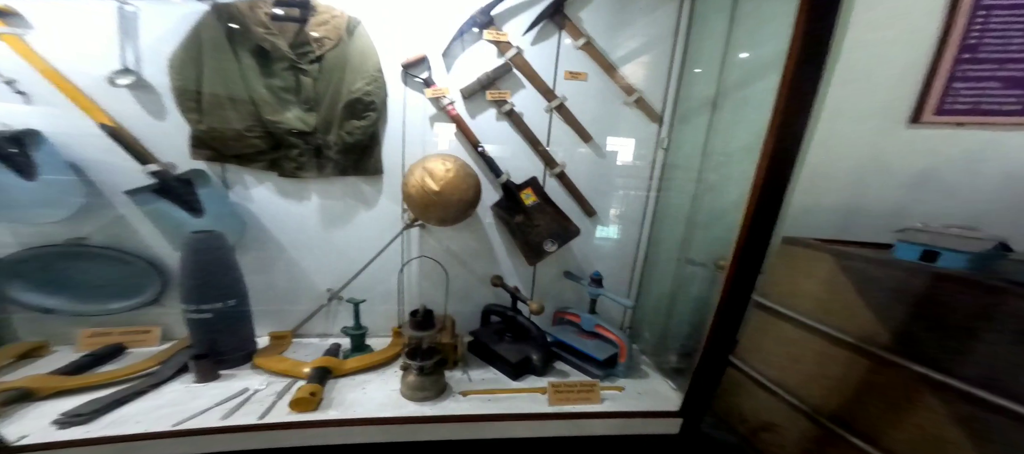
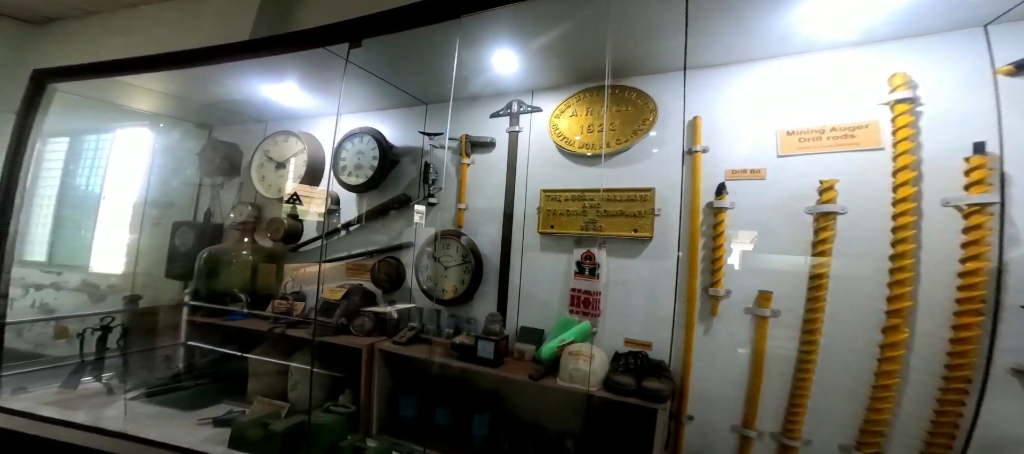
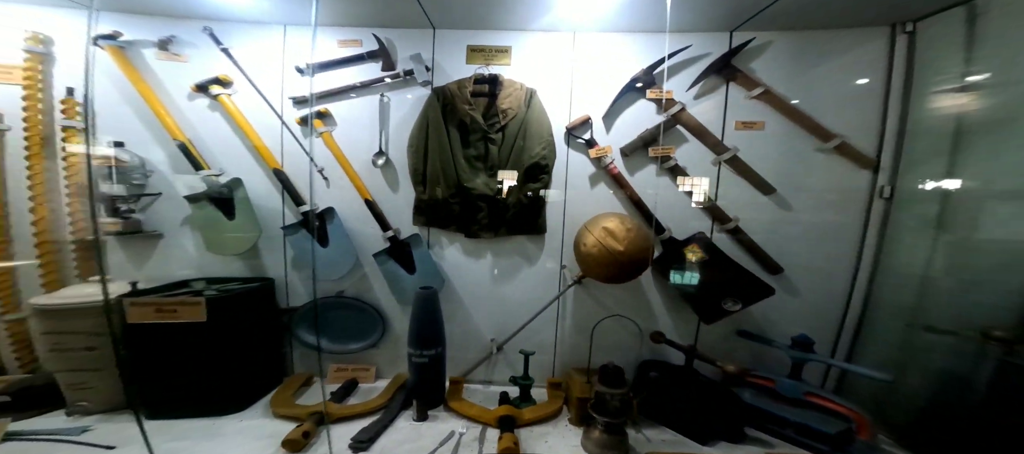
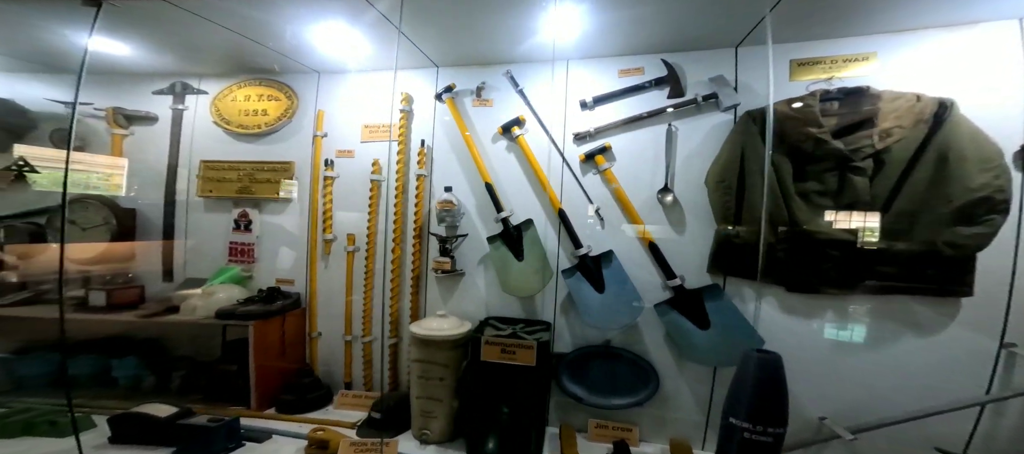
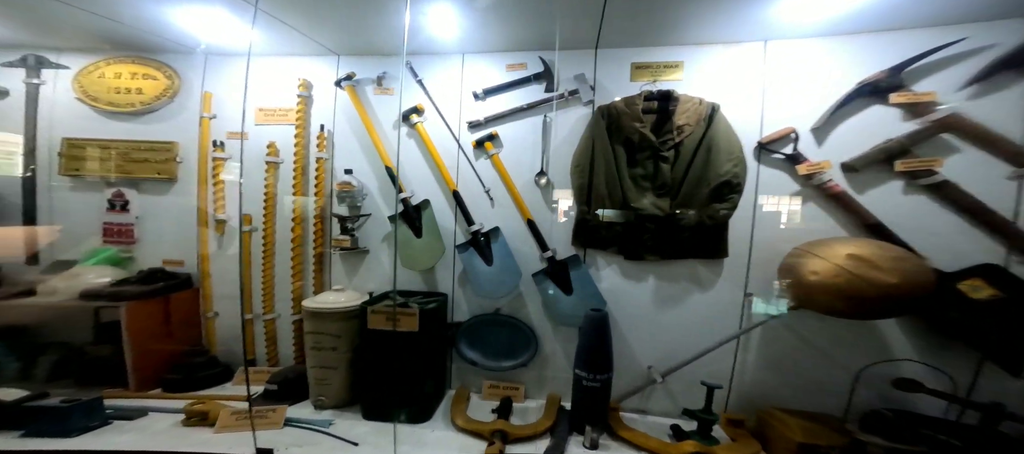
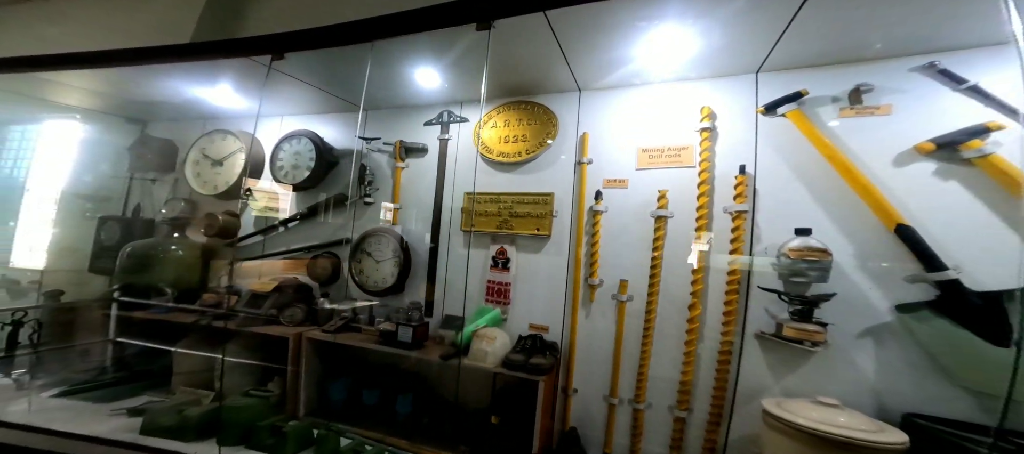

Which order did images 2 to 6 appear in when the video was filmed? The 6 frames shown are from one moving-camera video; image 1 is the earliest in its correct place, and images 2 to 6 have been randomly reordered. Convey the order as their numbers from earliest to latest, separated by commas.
3, 5, 4, 6, 2
